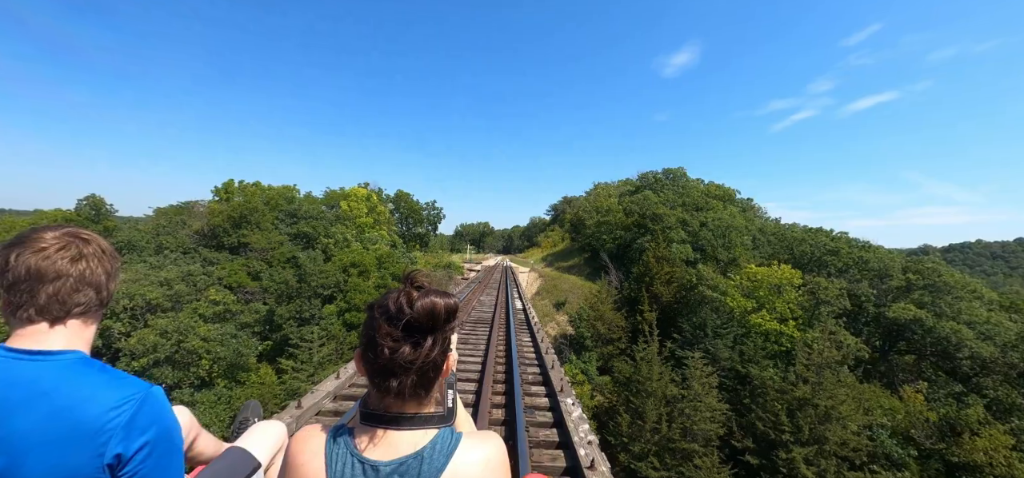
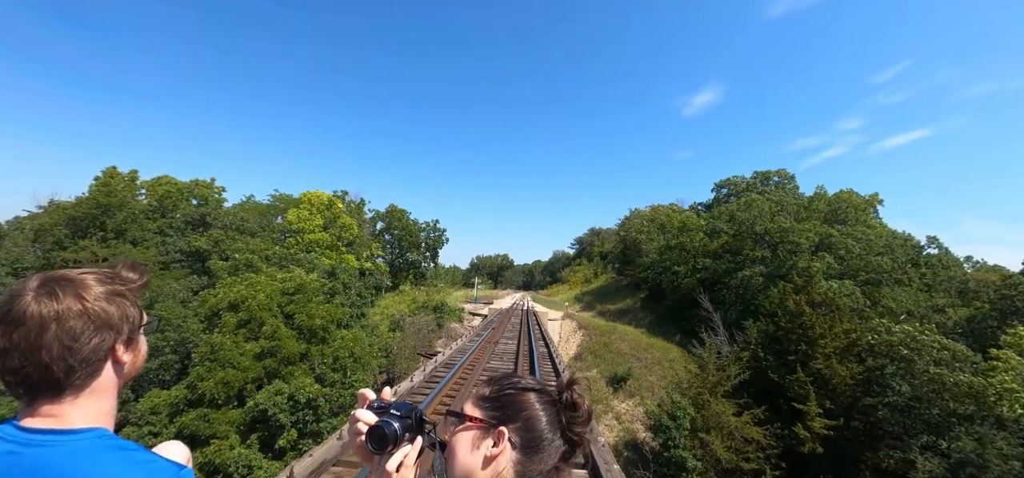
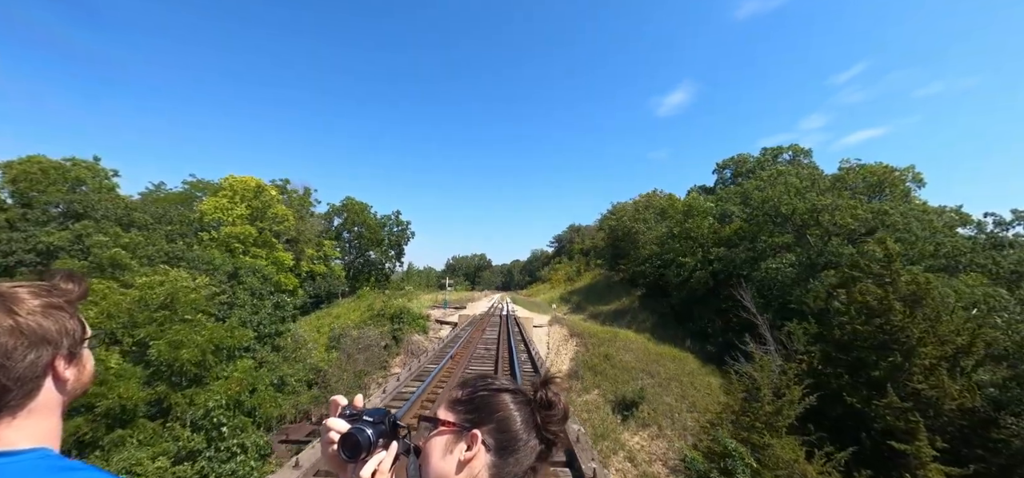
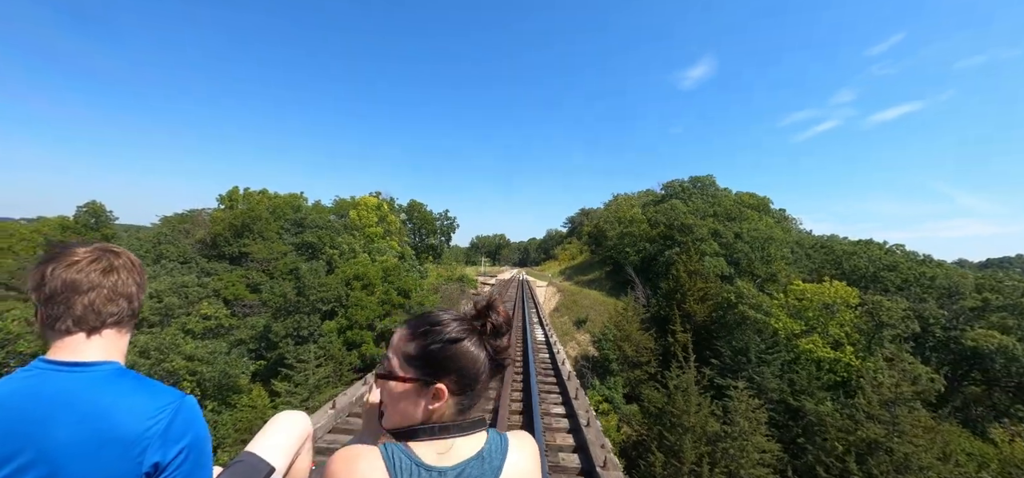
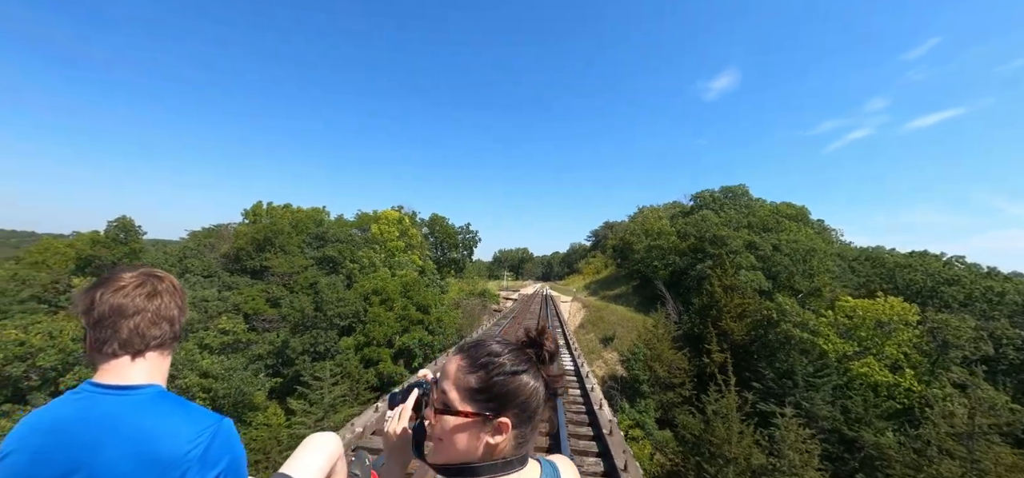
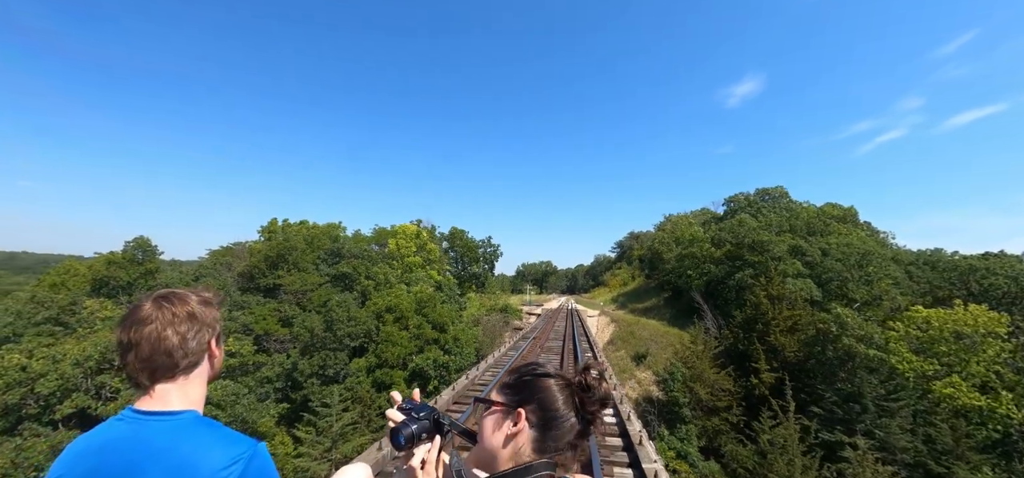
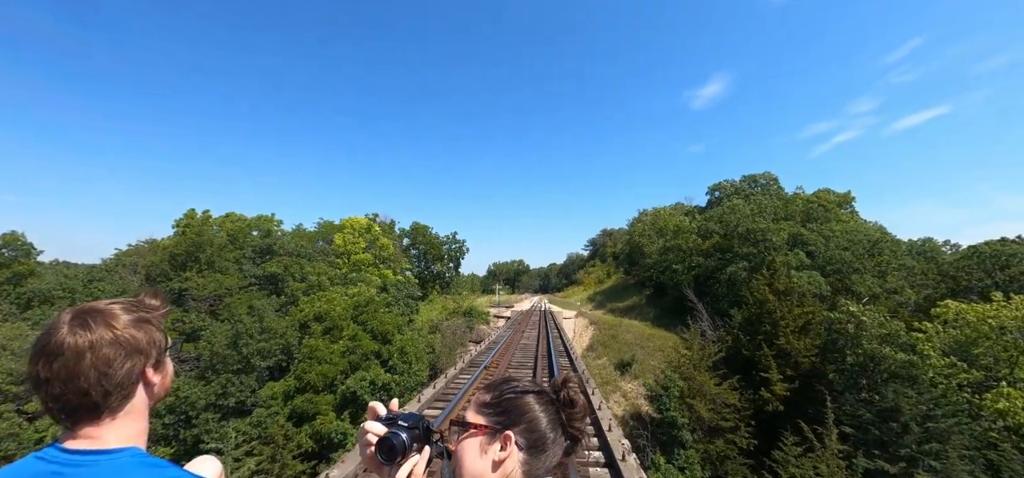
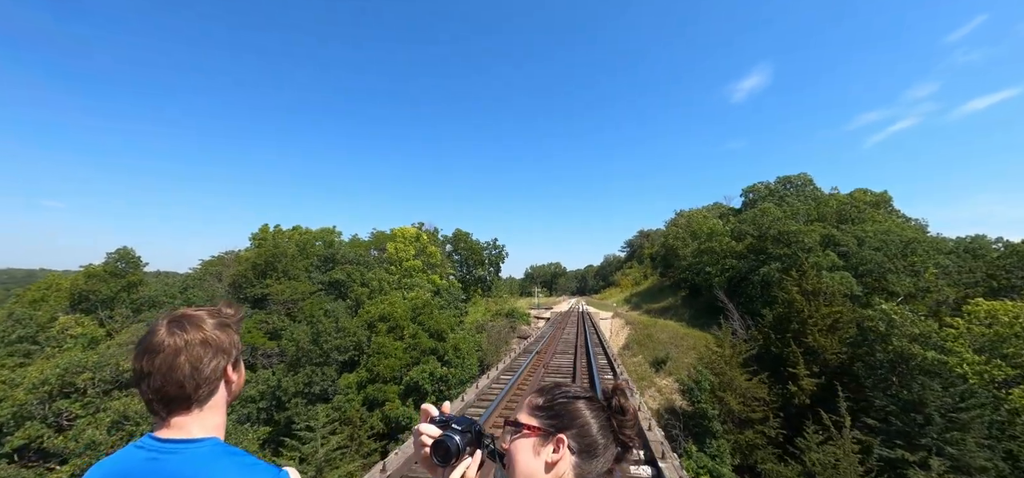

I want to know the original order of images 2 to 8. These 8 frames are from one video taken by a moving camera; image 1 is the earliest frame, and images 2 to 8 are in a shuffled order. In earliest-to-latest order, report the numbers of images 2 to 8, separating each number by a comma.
4, 5, 6, 8, 7, 2, 3
